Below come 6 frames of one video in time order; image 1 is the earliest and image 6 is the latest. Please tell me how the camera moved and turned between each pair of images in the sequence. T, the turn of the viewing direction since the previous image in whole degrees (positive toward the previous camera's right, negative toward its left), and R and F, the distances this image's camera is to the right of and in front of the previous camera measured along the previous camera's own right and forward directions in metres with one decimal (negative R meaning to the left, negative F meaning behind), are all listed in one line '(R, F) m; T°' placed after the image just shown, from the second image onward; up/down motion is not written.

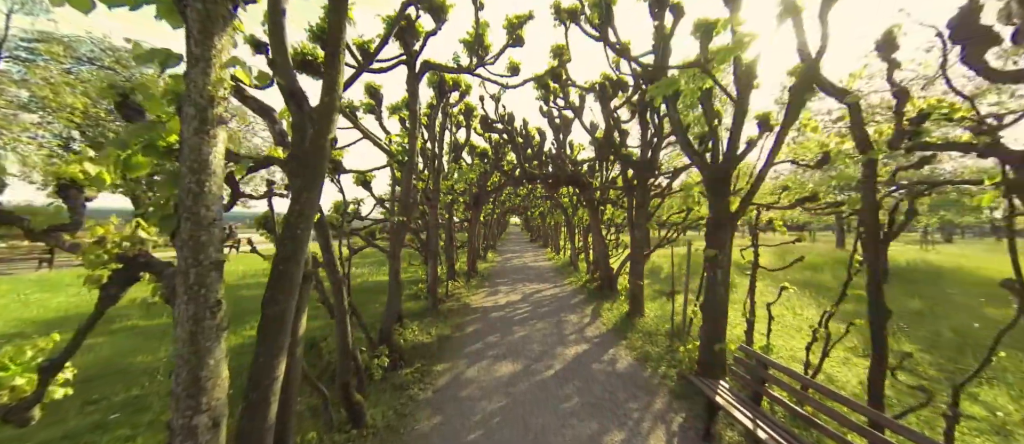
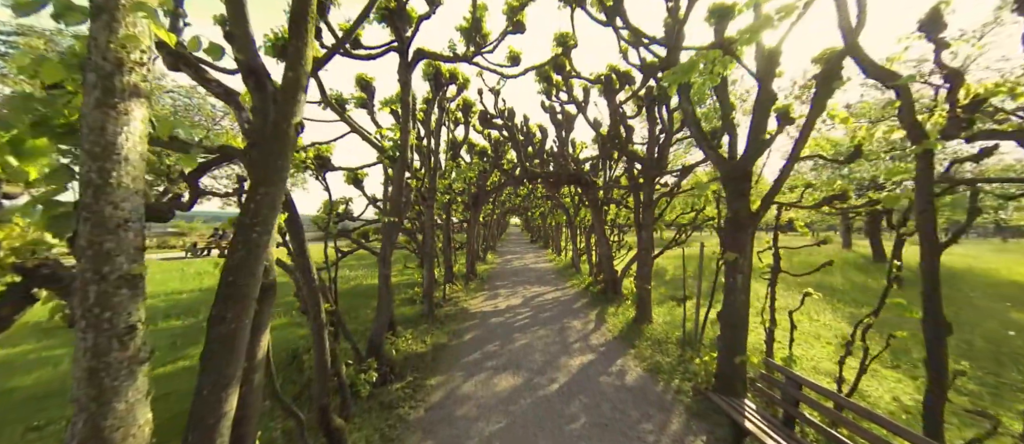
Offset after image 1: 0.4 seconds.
(0.0, +0.5) m; 0°
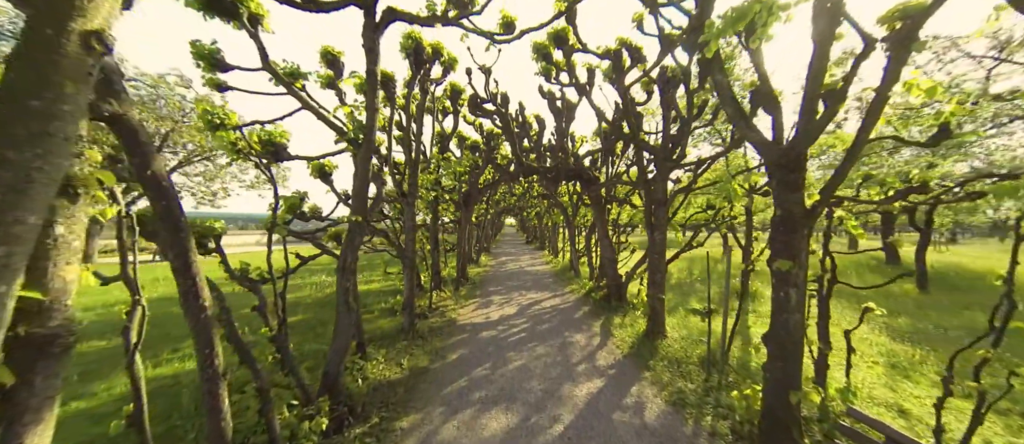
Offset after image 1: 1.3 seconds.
(0.0, +1.1) m; +1°
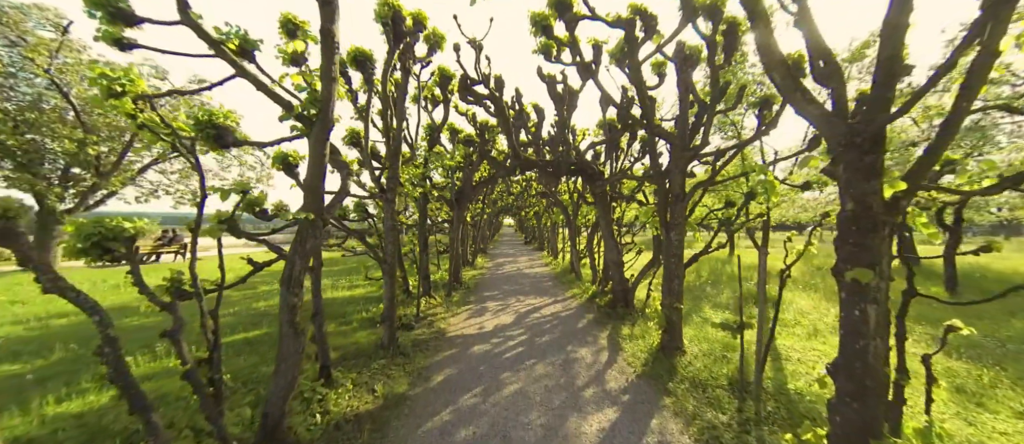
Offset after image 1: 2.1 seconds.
(+0.1, +0.9) m; 0°
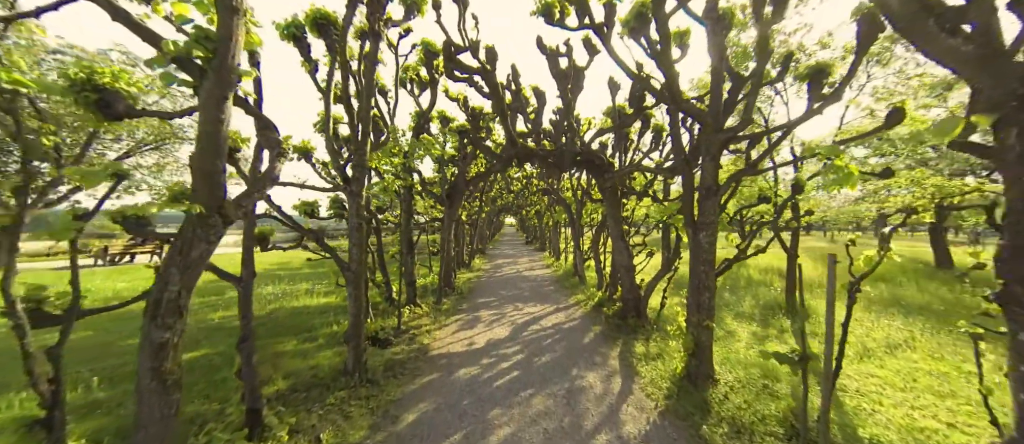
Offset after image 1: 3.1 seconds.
(+0.2, +1.2) m; 0°
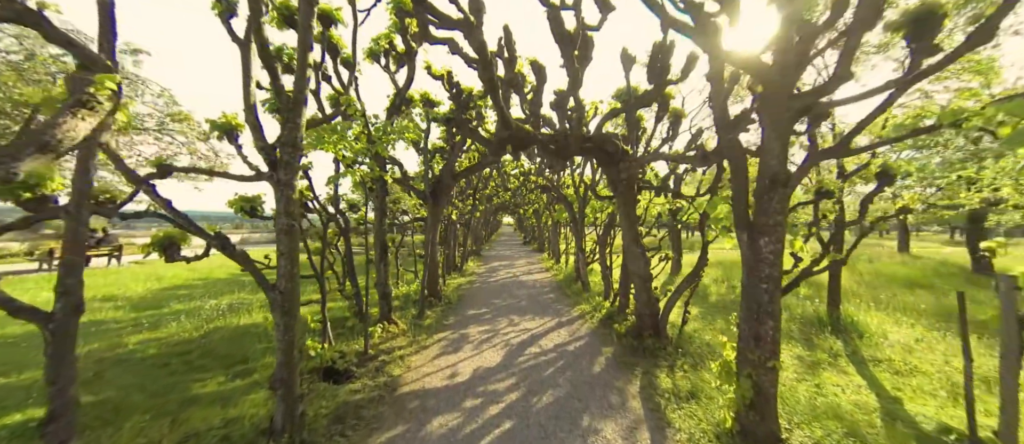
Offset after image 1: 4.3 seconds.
(+0.1, +1.4) m; 0°
